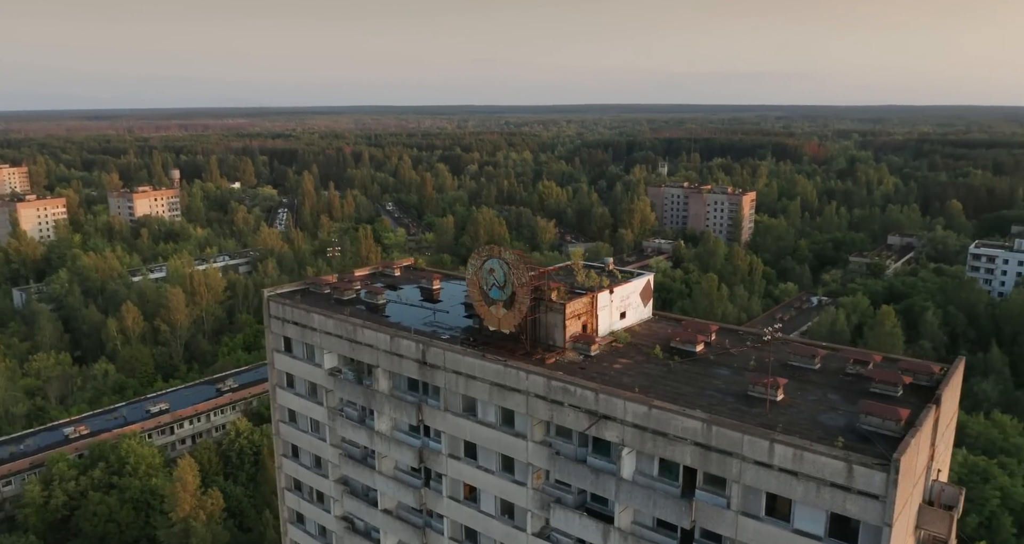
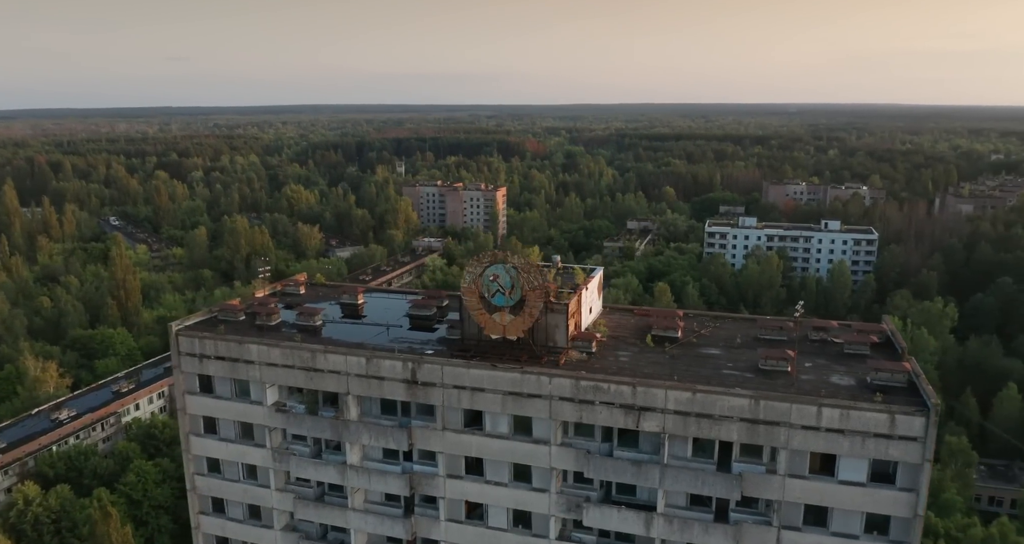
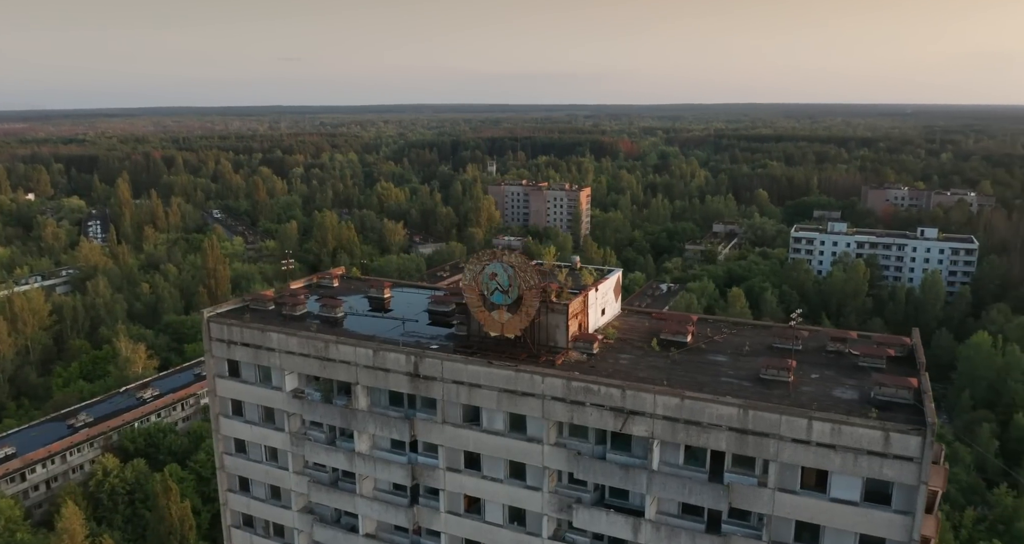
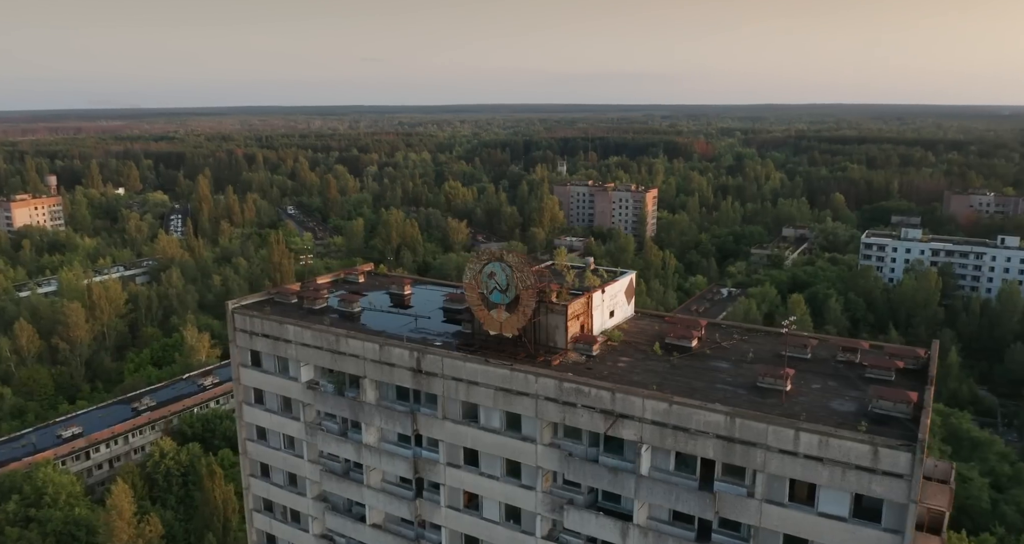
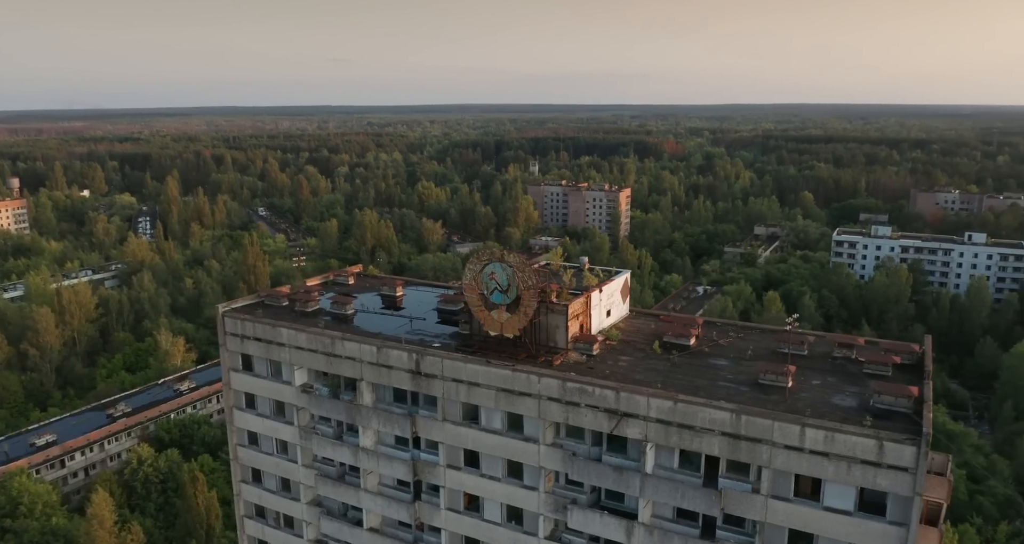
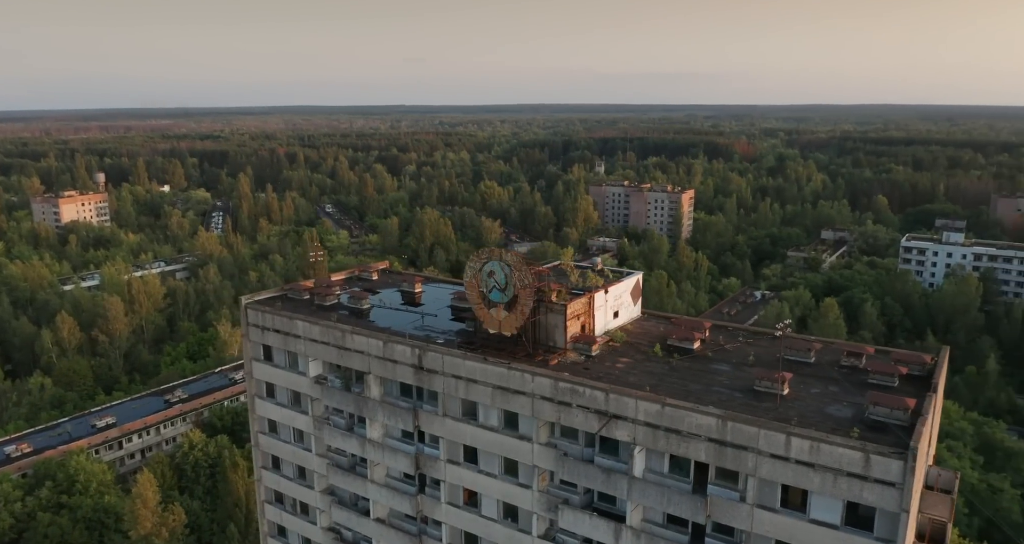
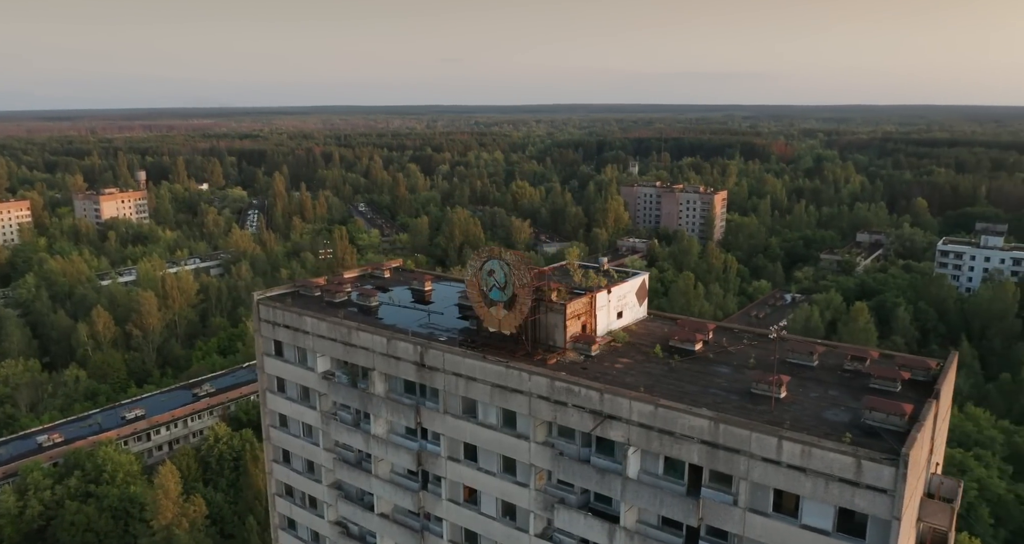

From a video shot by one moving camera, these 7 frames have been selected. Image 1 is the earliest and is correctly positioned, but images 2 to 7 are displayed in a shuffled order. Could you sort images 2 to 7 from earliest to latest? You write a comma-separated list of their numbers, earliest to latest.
7, 6, 4, 5, 3, 2
